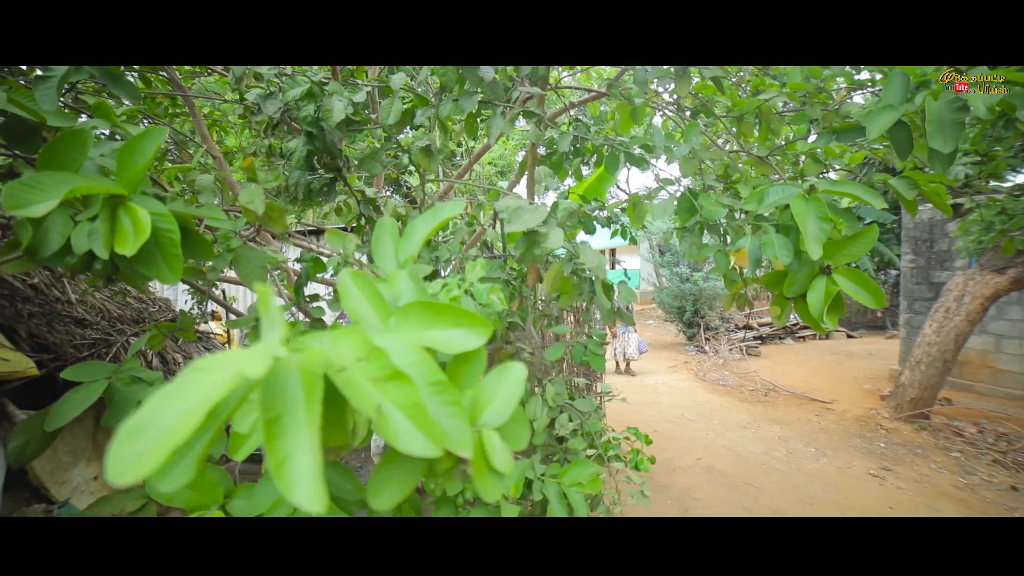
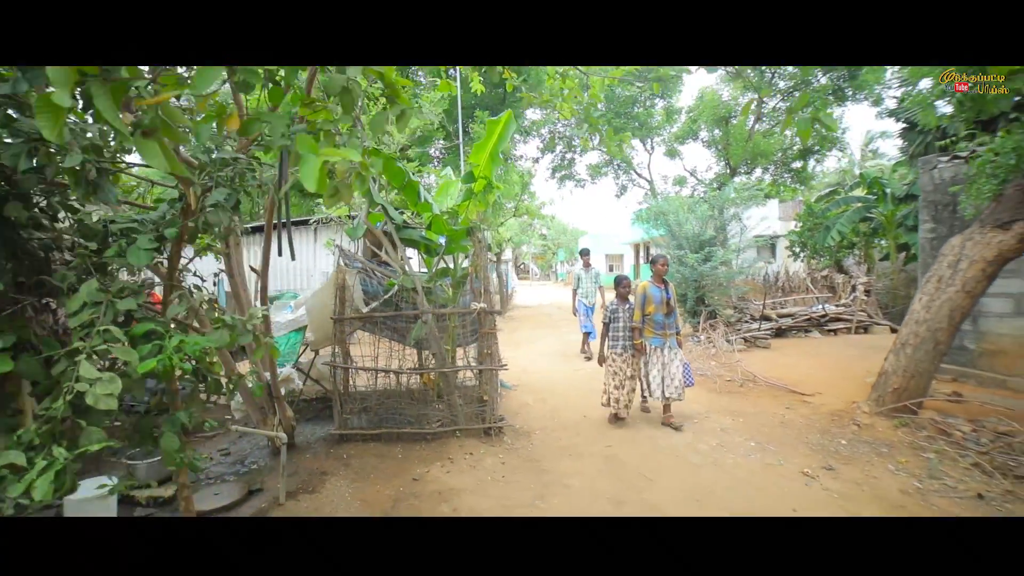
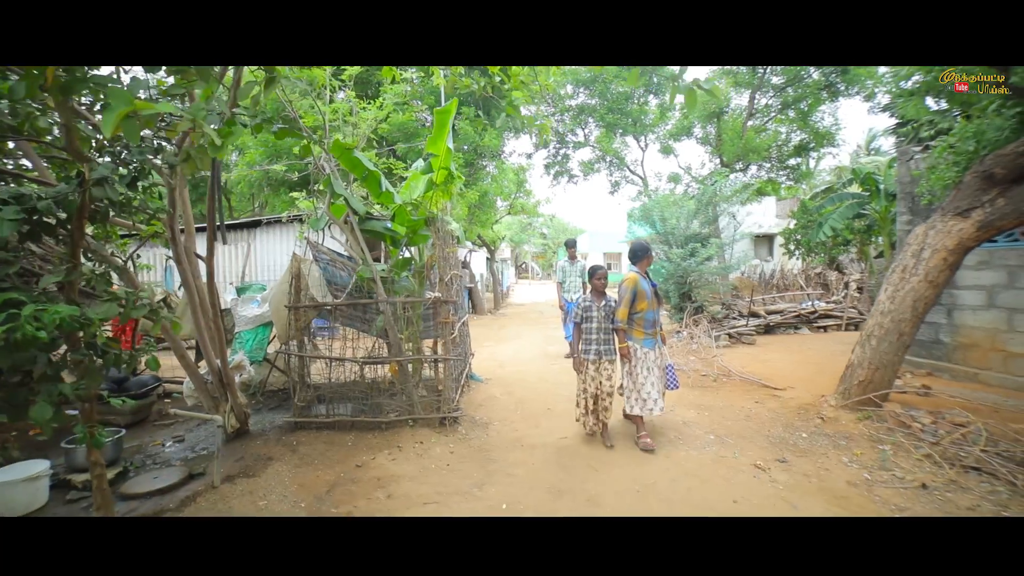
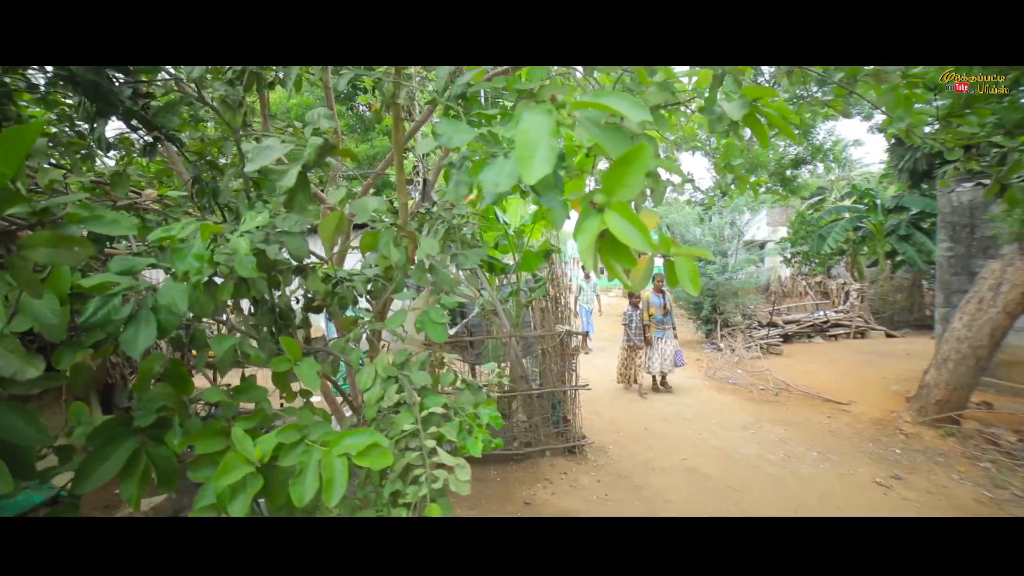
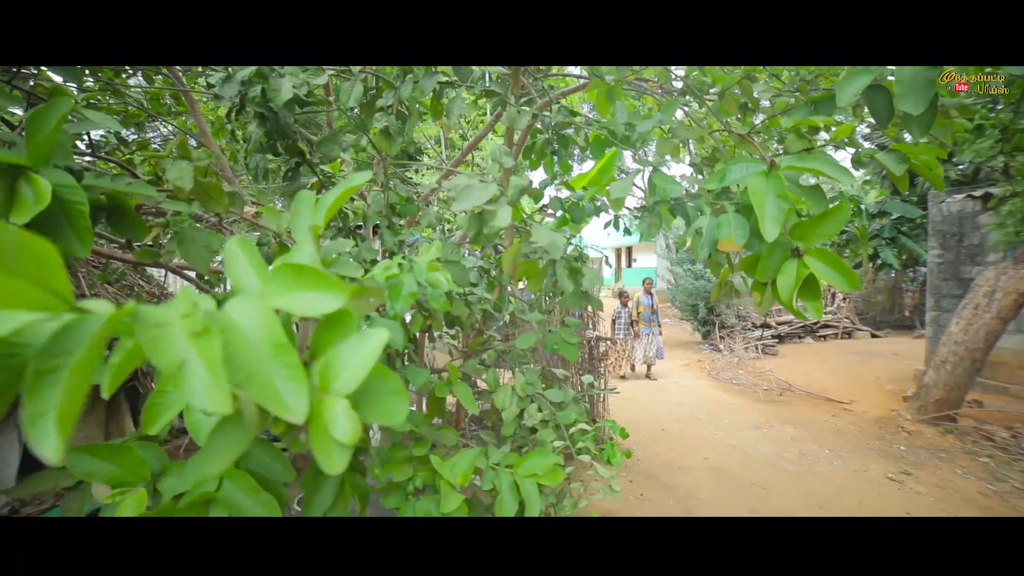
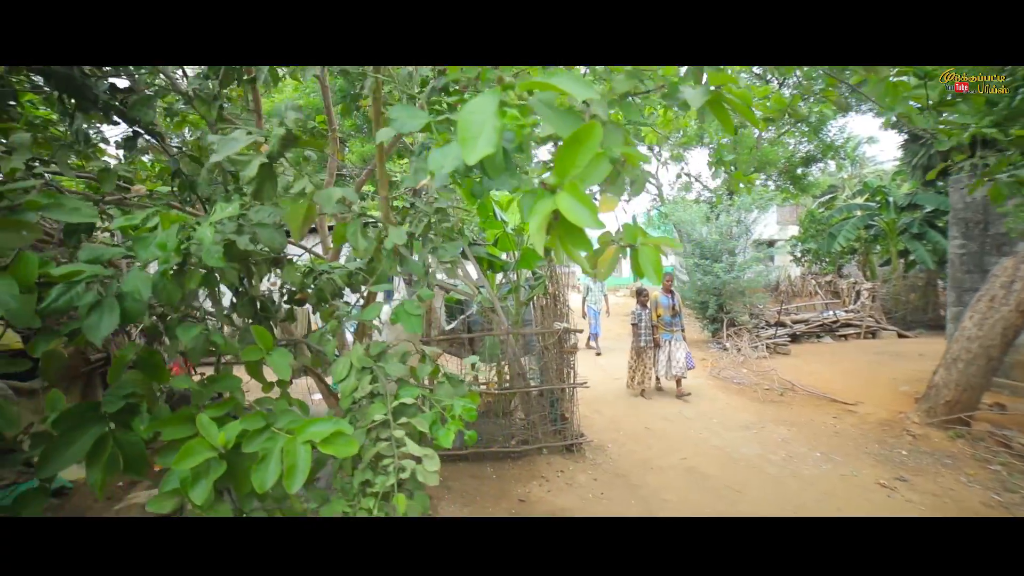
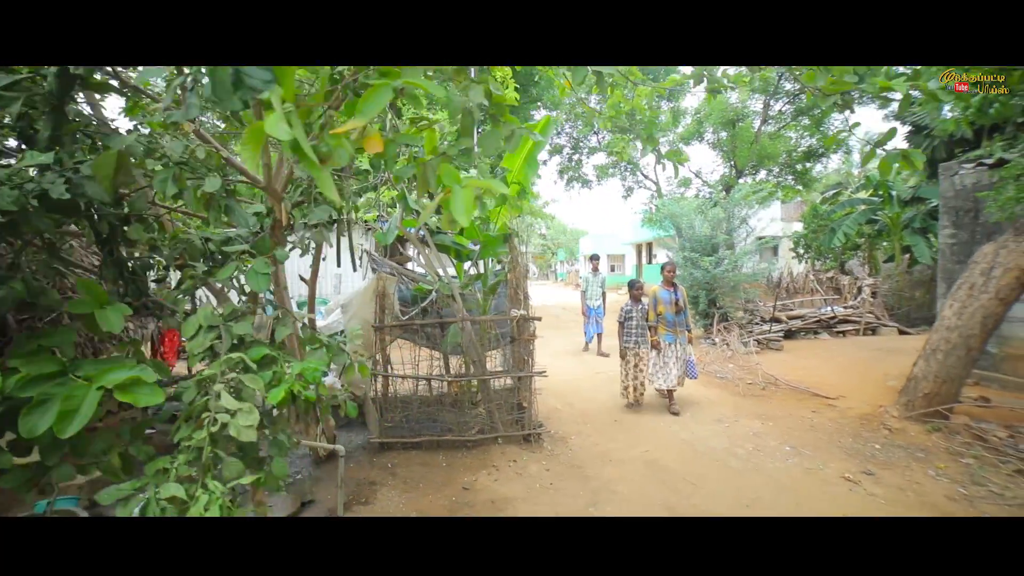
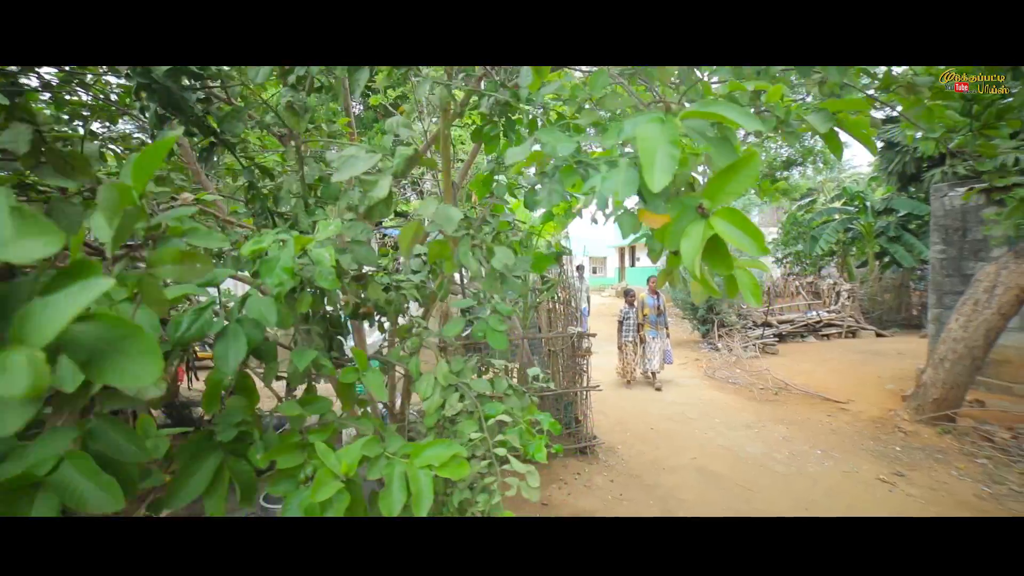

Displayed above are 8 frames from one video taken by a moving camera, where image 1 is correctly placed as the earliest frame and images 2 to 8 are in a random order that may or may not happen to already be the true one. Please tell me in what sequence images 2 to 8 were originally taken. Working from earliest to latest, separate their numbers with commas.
5, 8, 4, 6, 7, 2, 3
